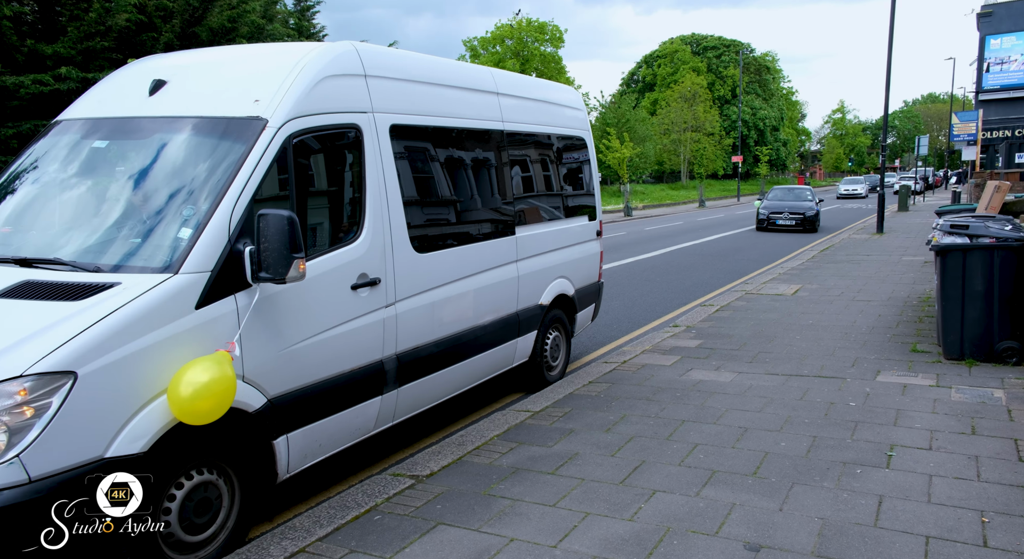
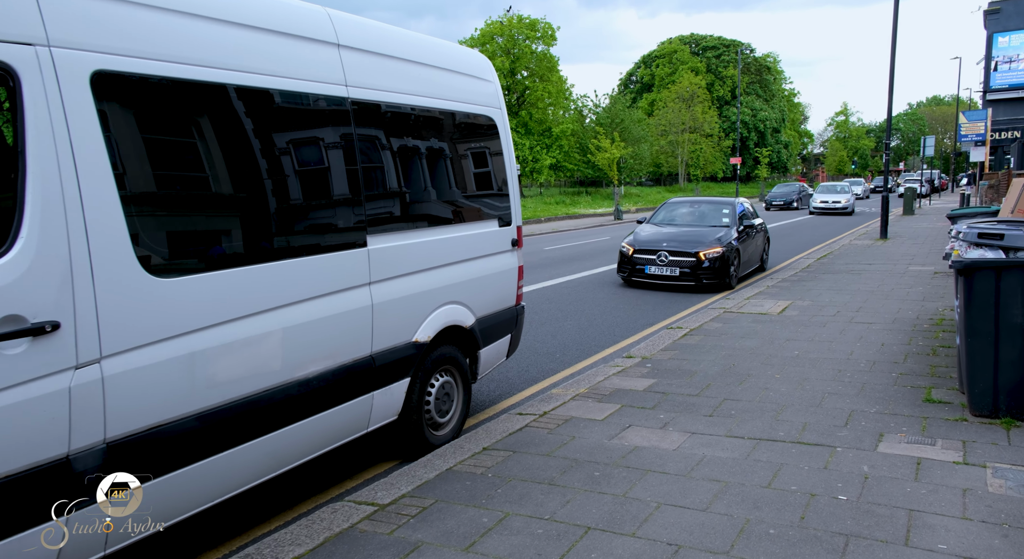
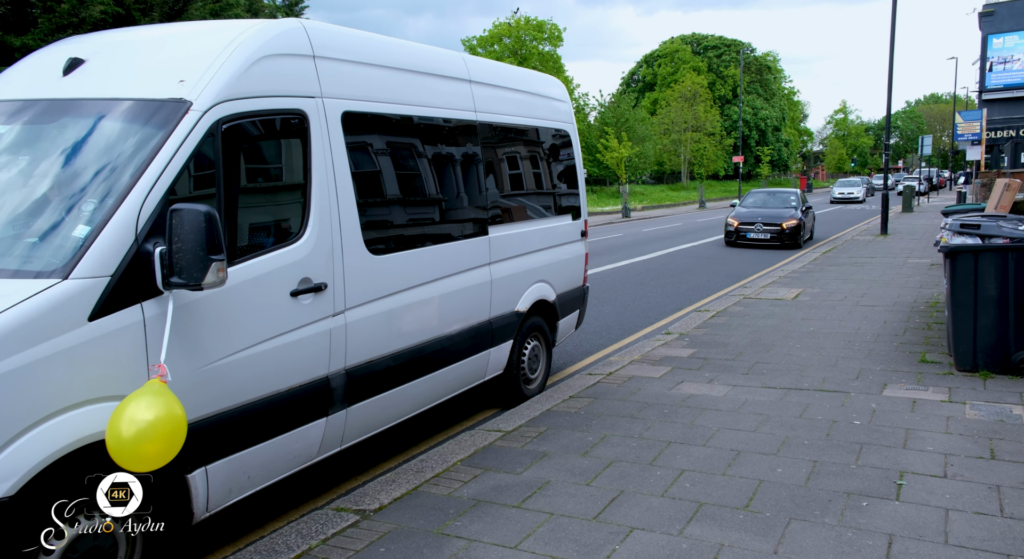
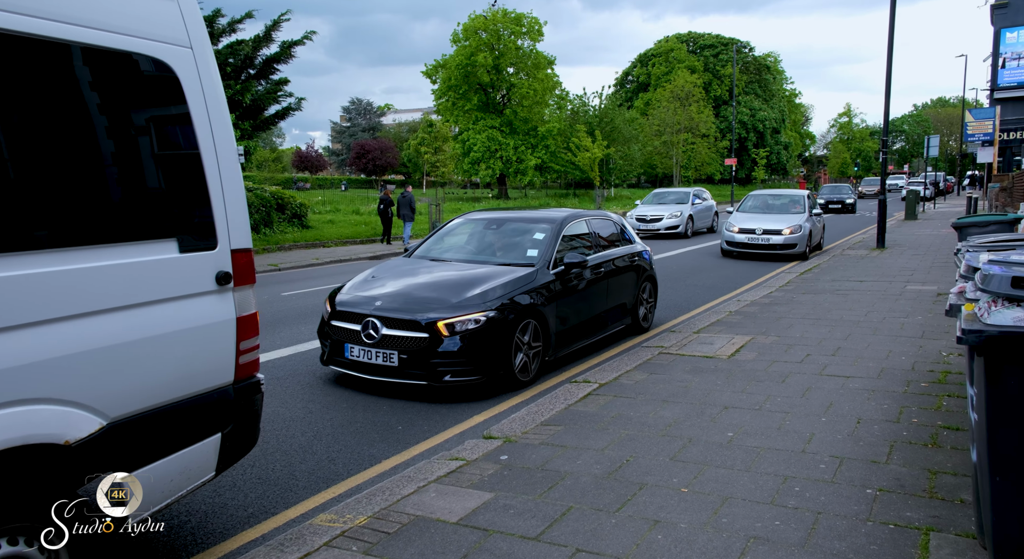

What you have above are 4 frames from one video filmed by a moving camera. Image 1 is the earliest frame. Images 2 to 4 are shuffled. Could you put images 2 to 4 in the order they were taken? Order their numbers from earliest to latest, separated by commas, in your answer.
3, 2, 4
